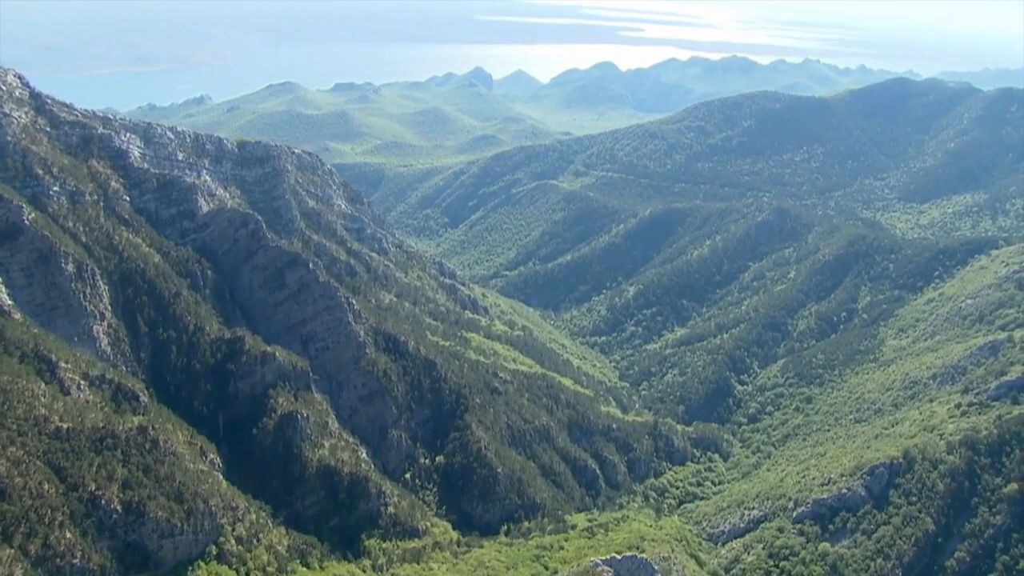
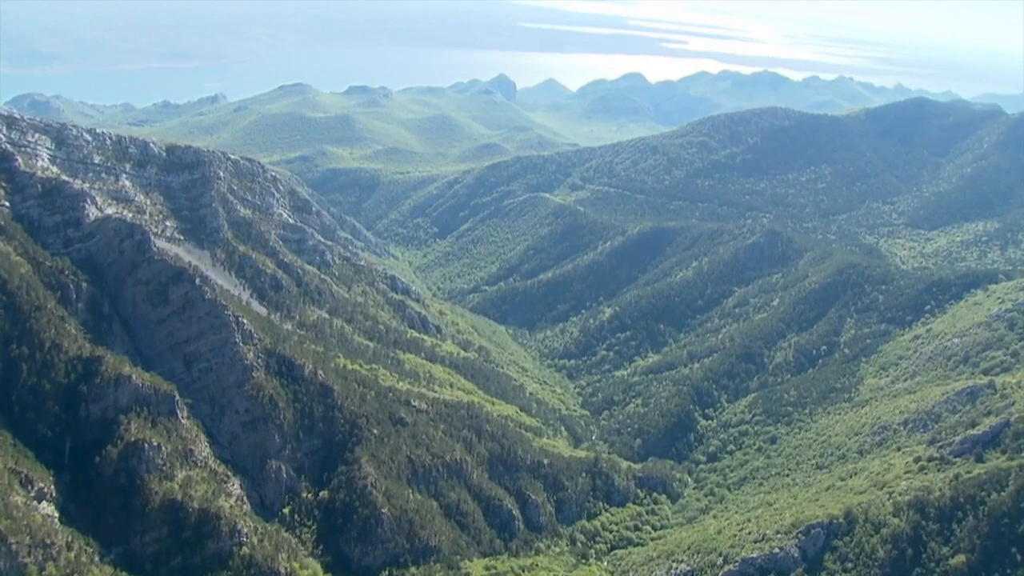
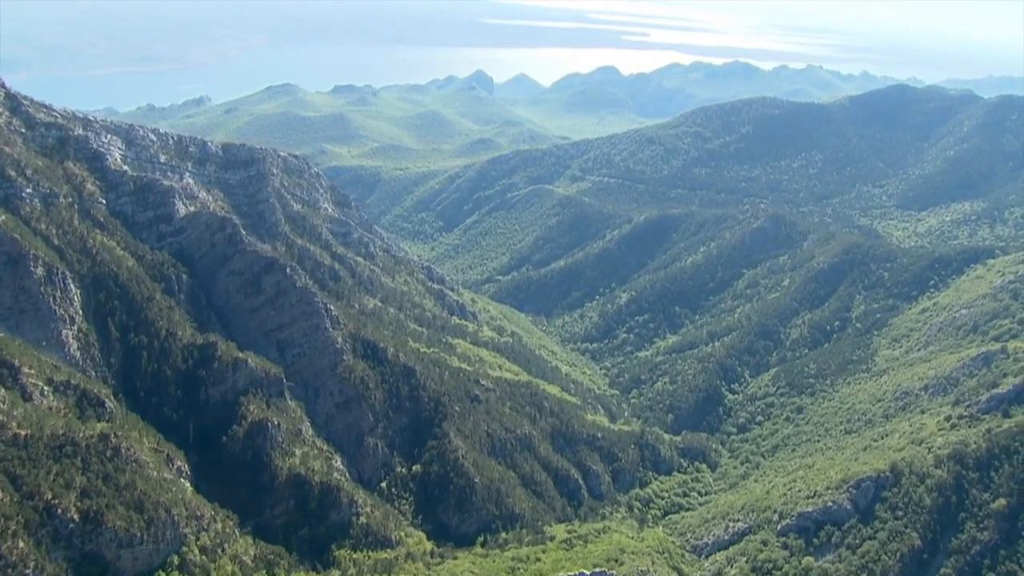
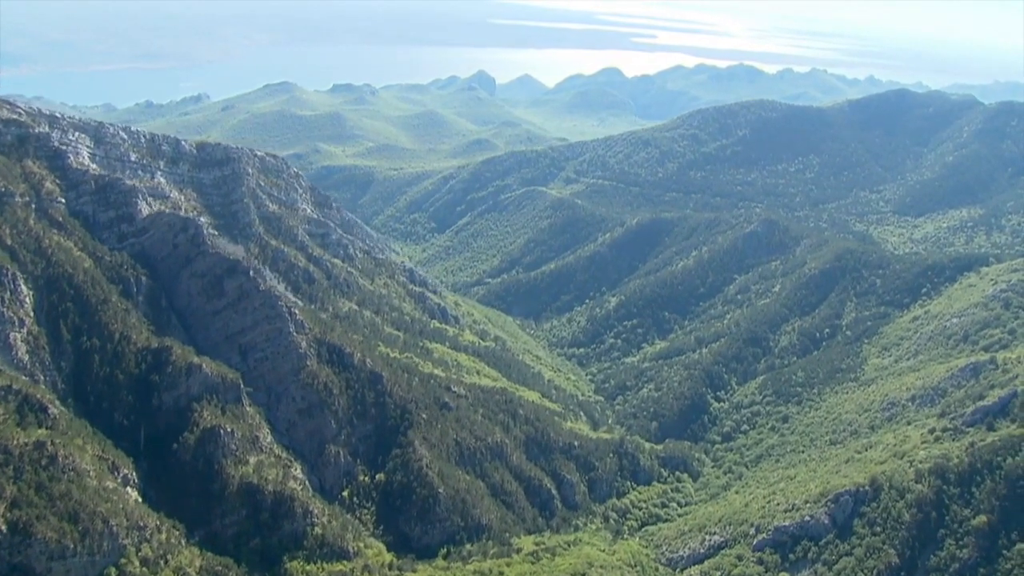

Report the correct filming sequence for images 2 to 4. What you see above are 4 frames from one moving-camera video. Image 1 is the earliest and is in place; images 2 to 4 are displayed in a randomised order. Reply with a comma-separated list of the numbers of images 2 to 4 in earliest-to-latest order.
3, 4, 2
